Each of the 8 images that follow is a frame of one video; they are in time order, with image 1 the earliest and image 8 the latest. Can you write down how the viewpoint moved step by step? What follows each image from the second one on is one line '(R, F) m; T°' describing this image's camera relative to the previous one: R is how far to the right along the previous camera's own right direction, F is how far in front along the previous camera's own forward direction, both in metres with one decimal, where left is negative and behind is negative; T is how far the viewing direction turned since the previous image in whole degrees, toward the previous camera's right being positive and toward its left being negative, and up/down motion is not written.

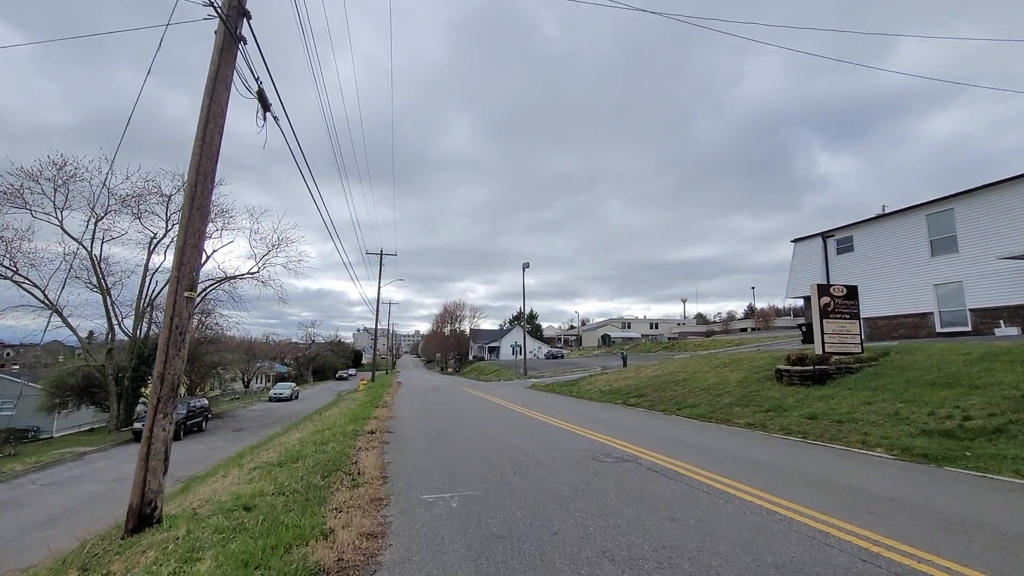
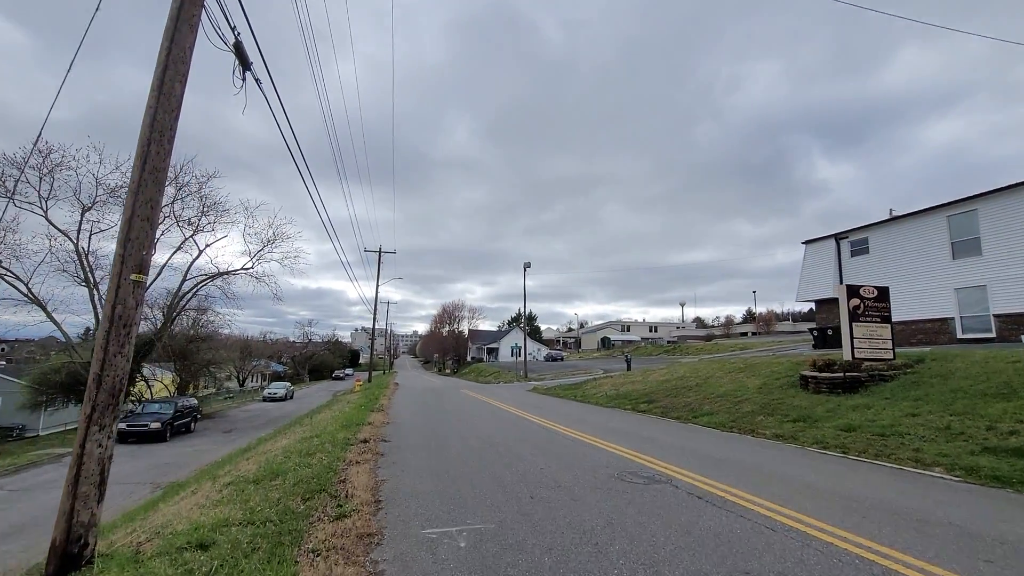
(-0.2, +1.0) m; 0°
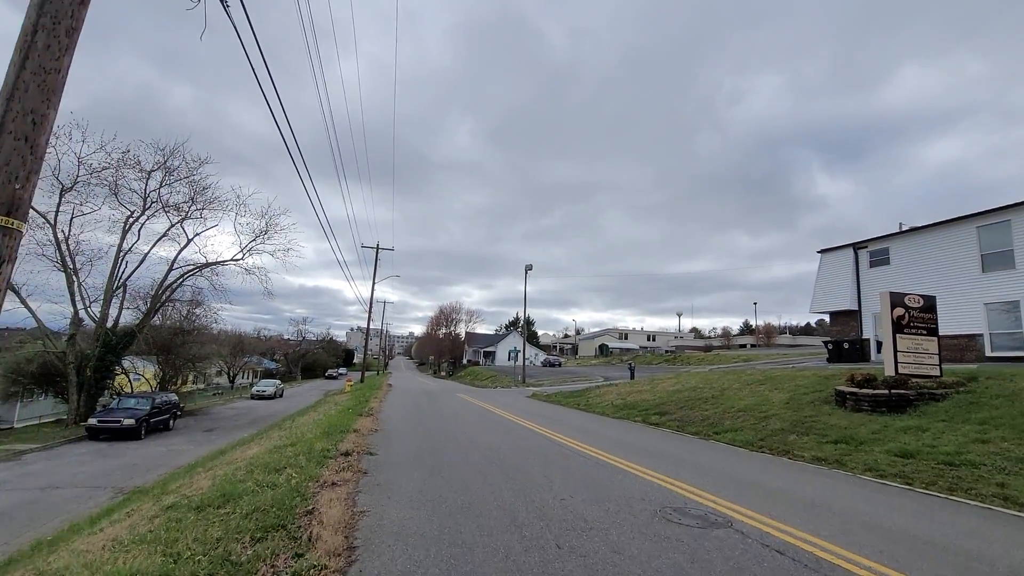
(-0.2, +1.3) m; 0°
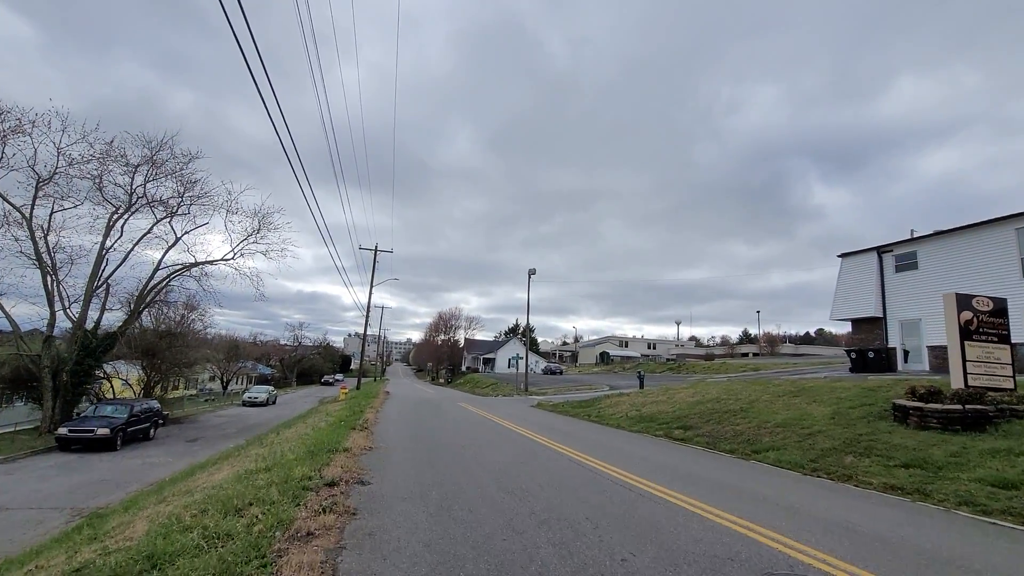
(-0.4, +1.4) m; 0°
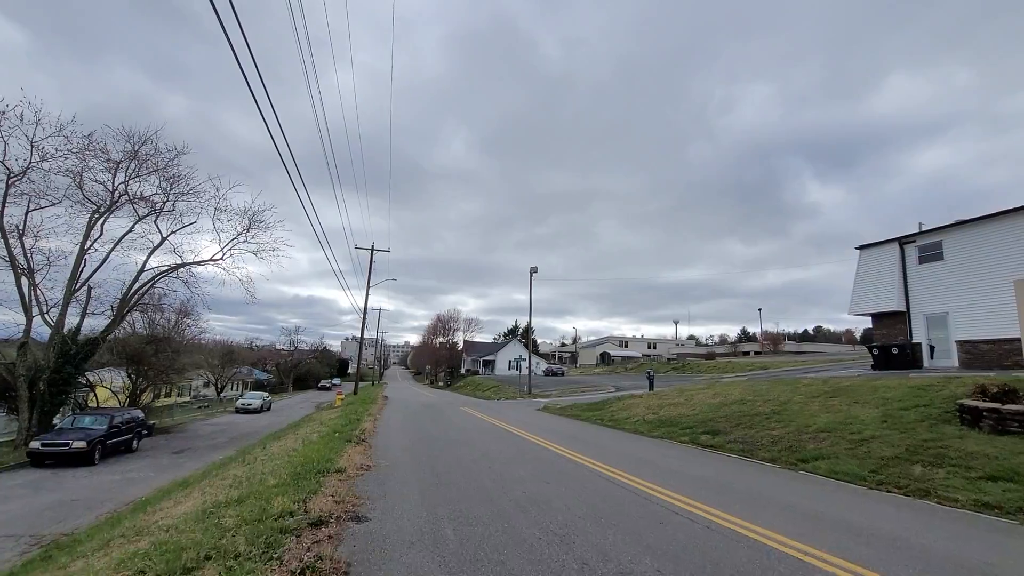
(-0.4, +1.3) m; 0°
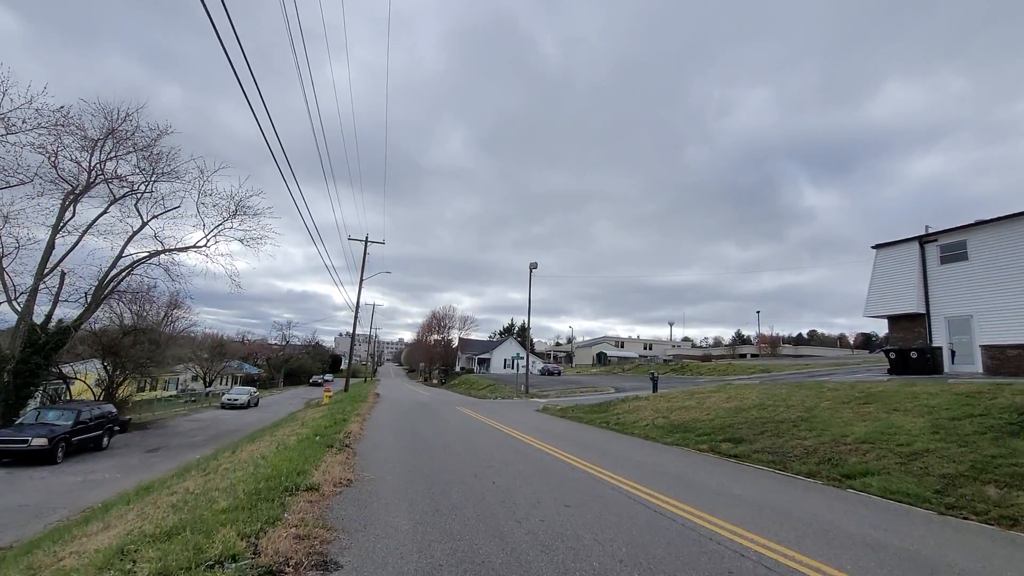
(-0.2, +1.3) m; +1°
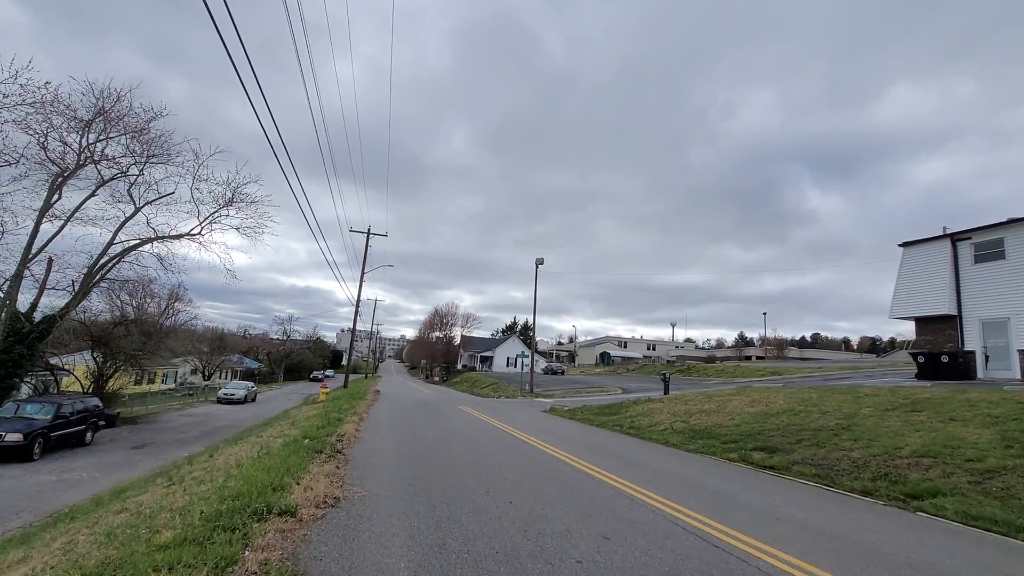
(-0.2, +1.1) m; 0°
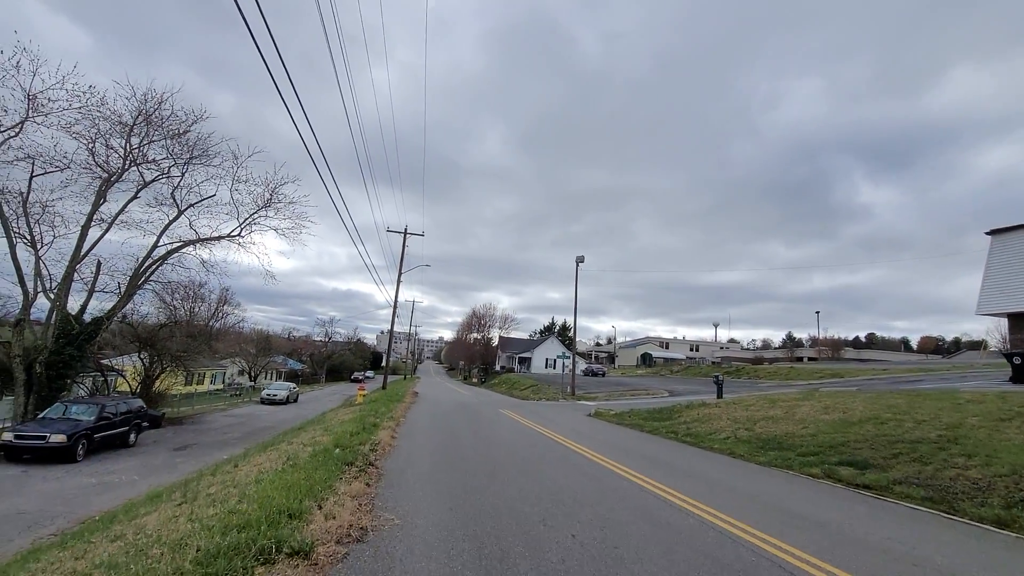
(-0.2, +1.0) m; -4°
